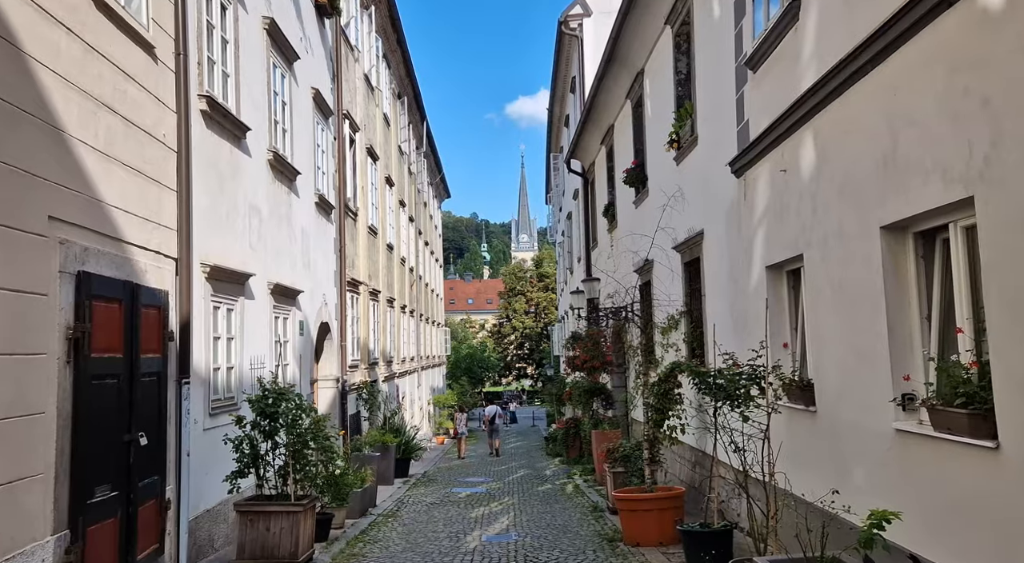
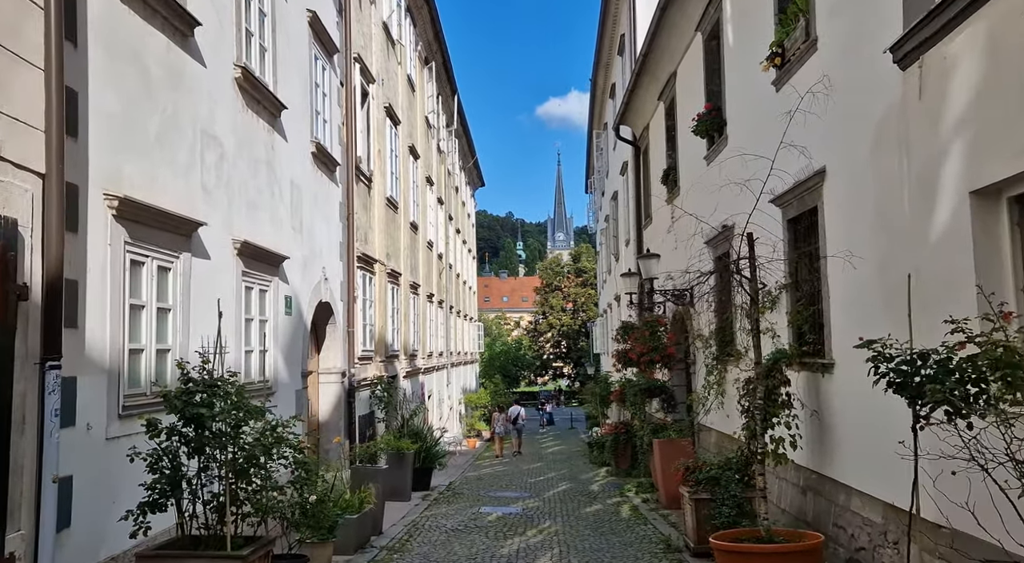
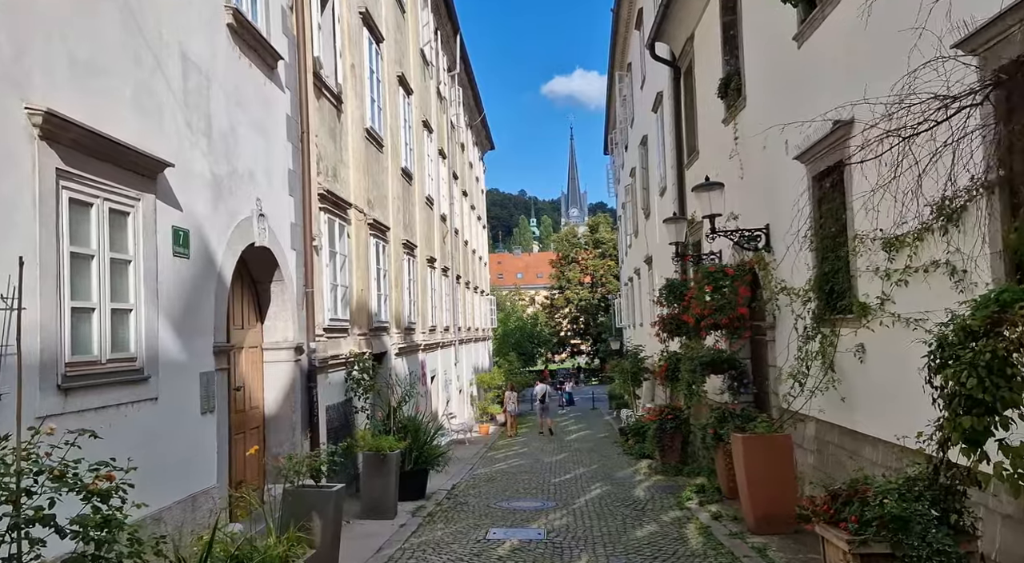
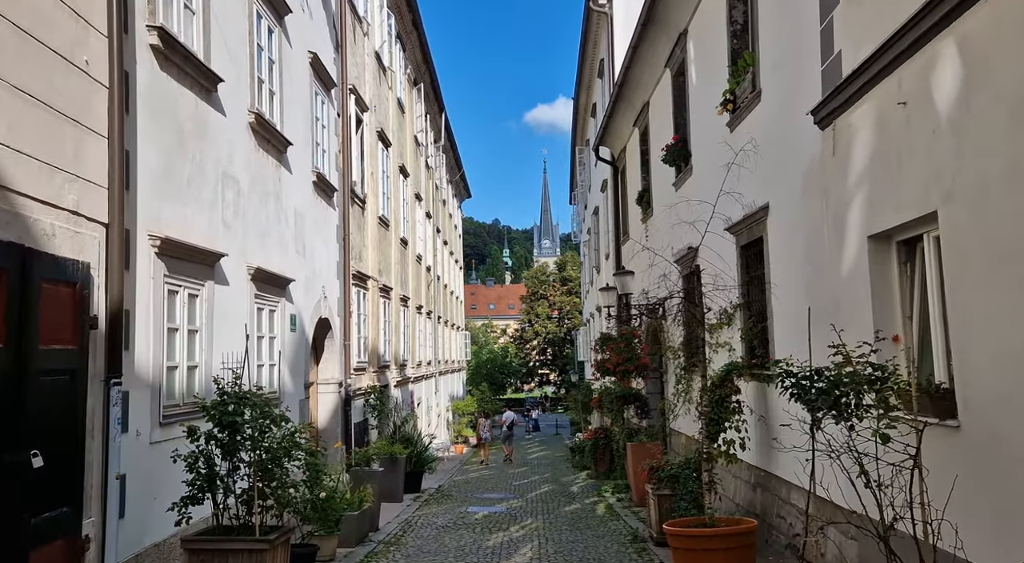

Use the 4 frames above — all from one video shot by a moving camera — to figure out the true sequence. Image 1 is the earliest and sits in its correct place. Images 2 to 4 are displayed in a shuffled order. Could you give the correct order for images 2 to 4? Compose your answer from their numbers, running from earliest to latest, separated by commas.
4, 2, 3
